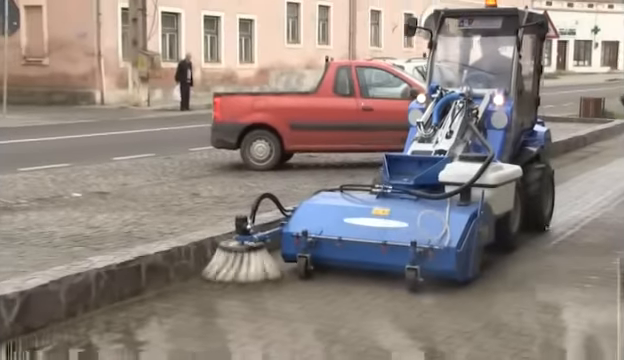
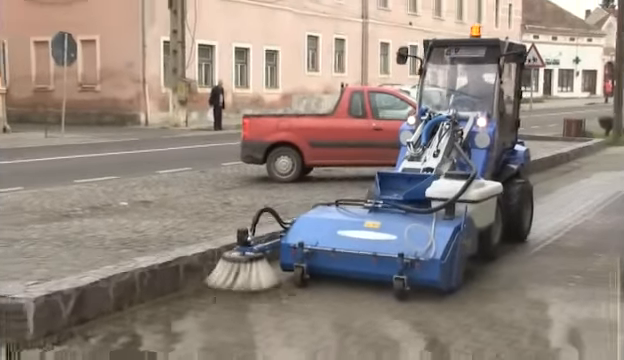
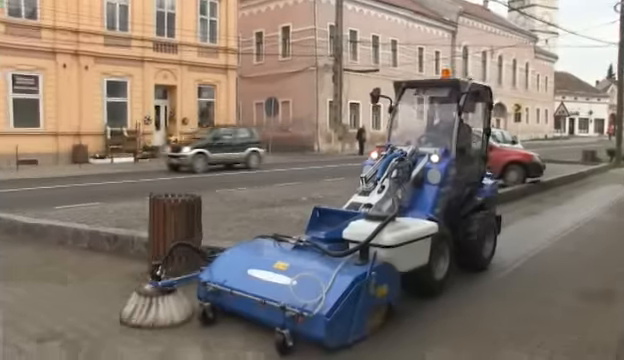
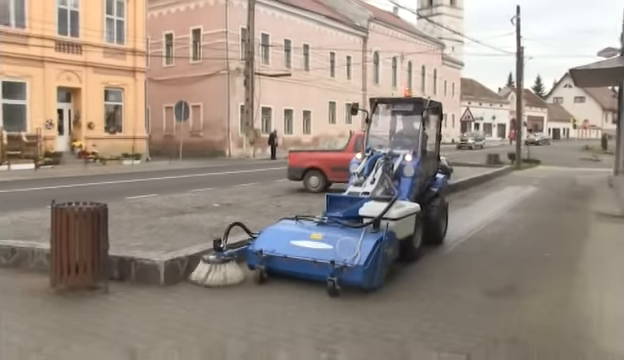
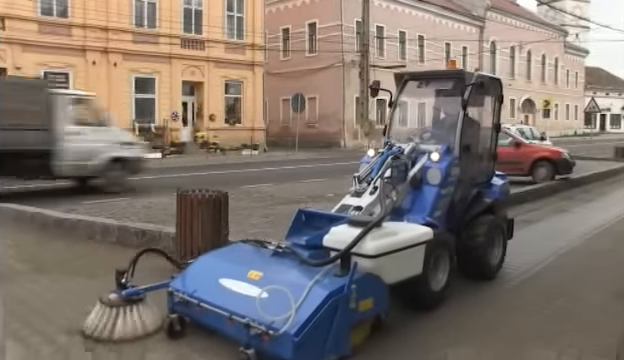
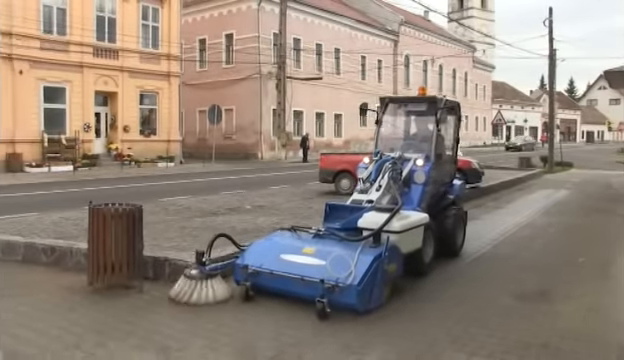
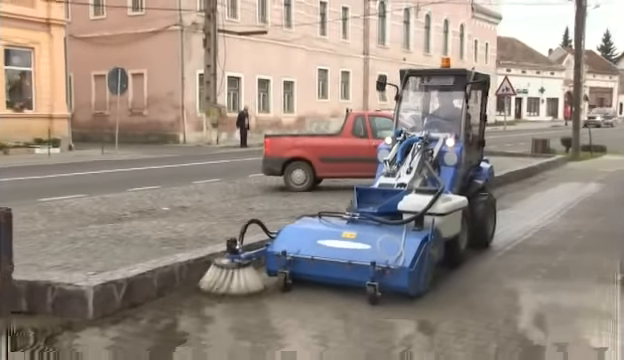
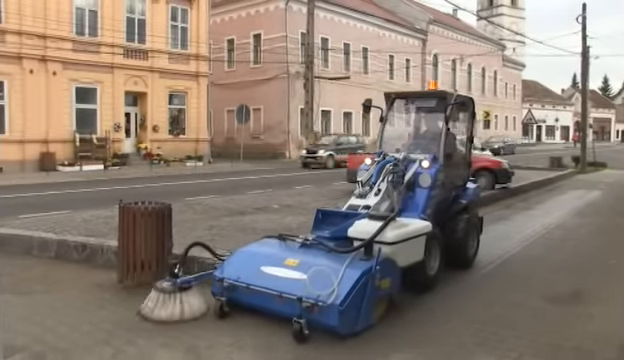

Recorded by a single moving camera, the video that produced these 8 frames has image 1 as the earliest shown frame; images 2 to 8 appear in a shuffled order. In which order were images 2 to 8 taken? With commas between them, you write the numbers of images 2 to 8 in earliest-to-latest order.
2, 7, 4, 6, 8, 3, 5
